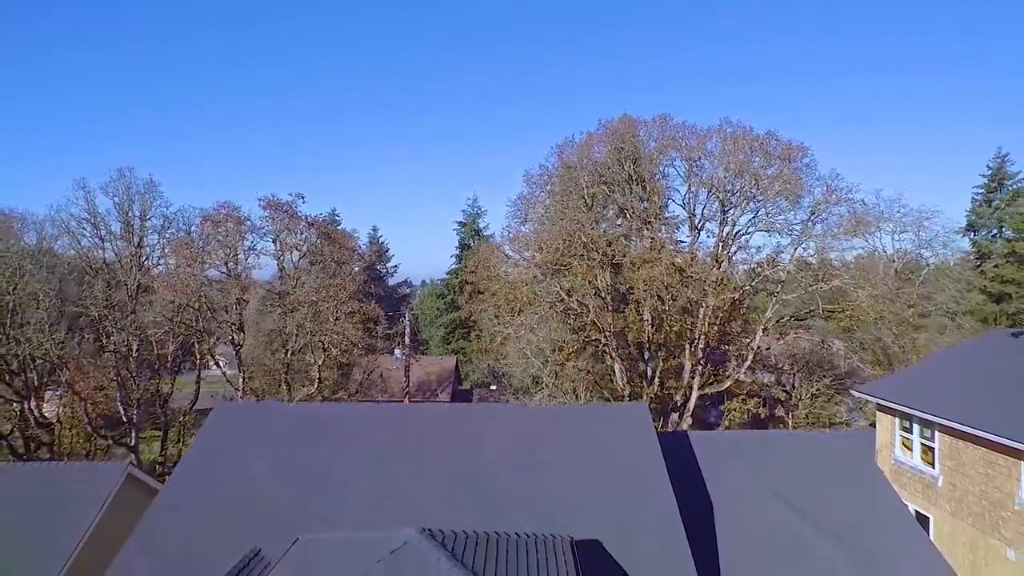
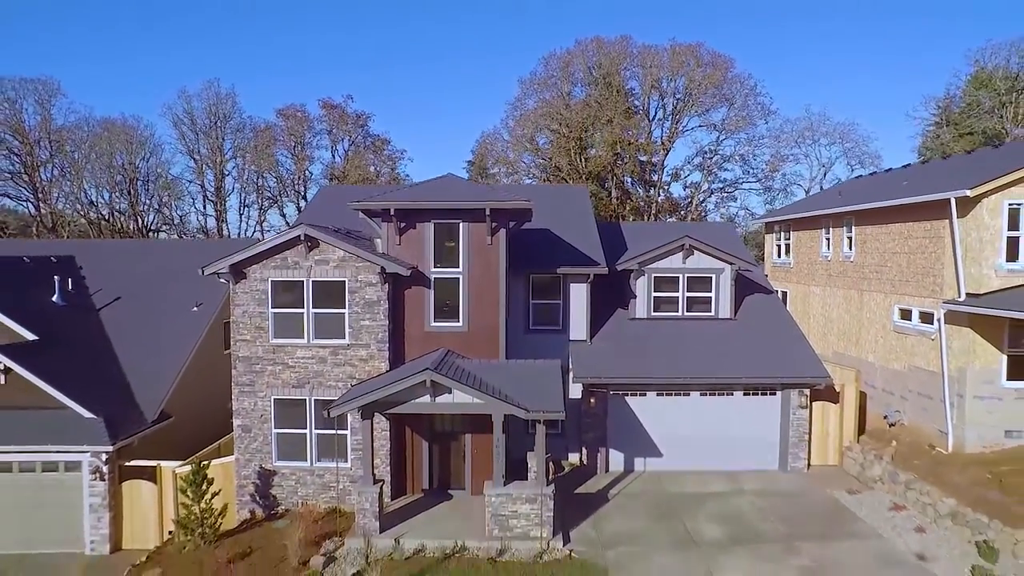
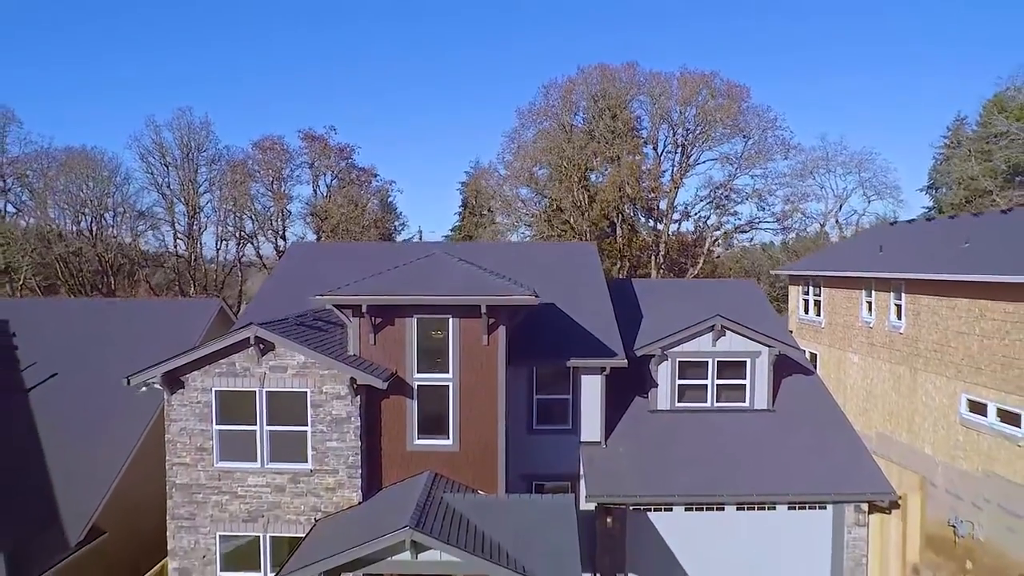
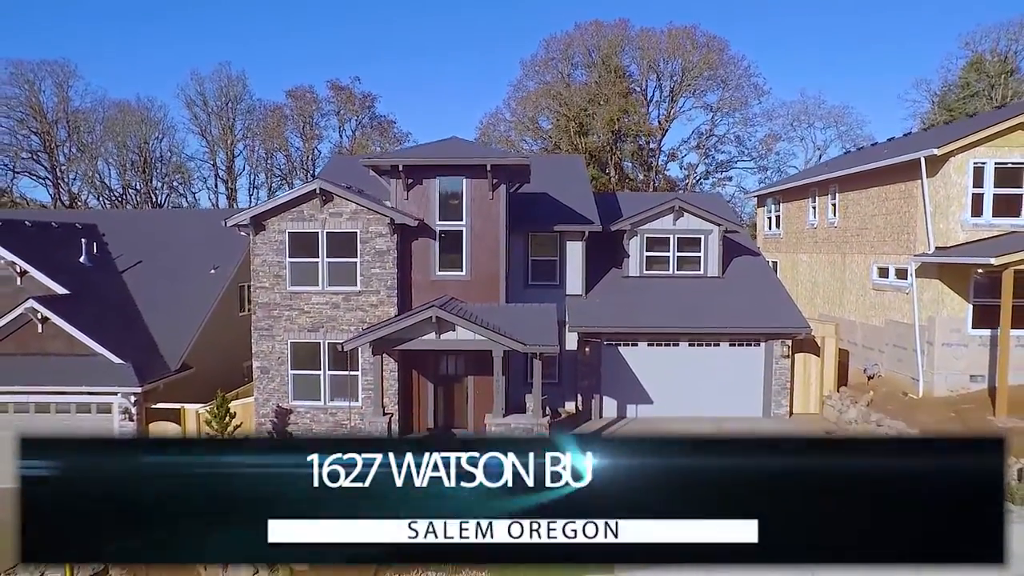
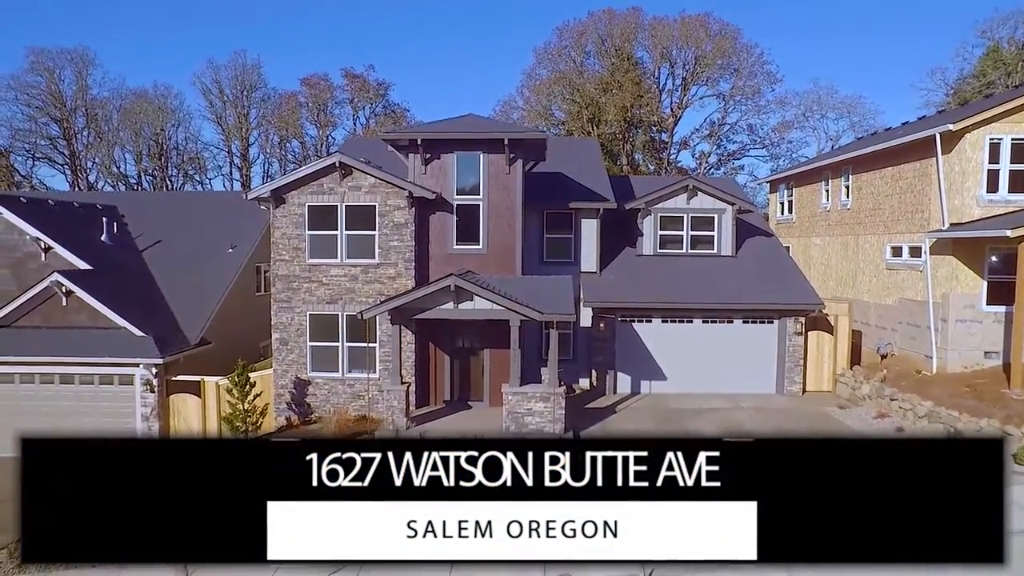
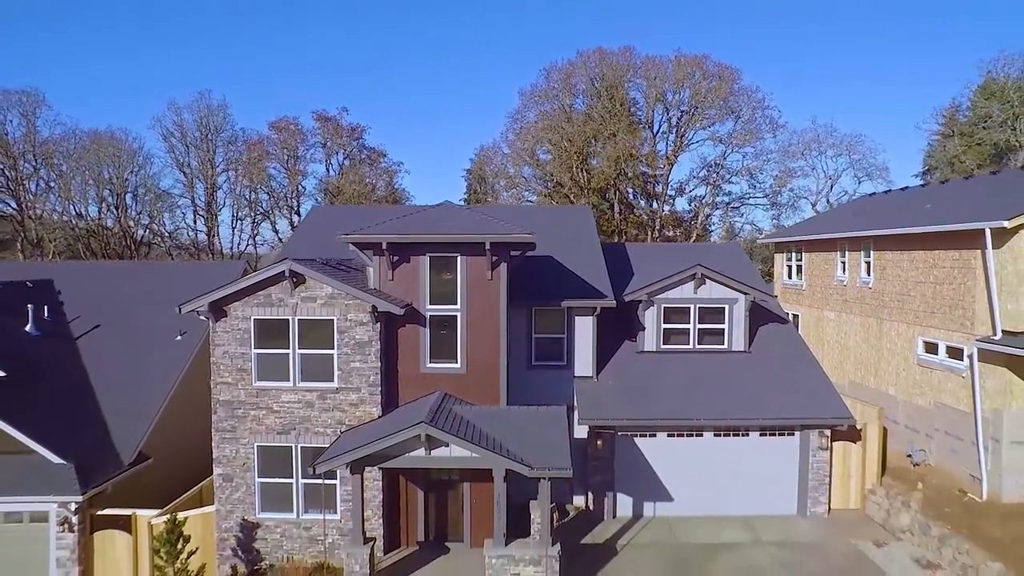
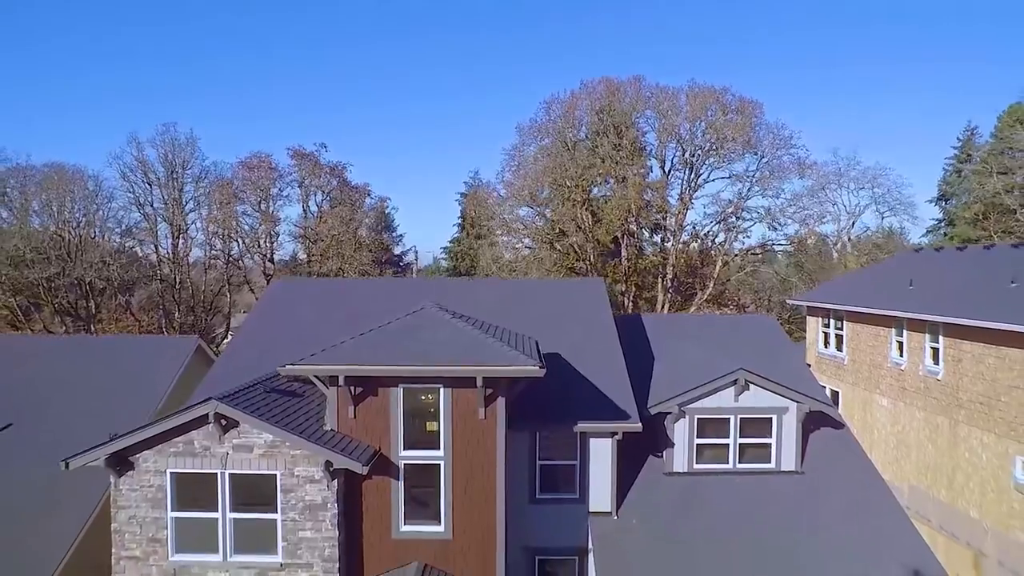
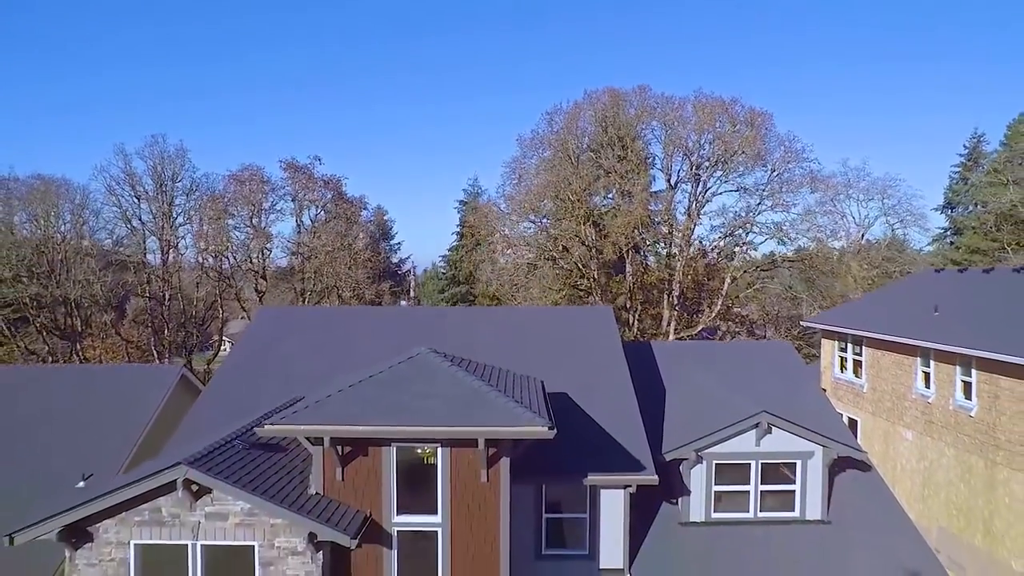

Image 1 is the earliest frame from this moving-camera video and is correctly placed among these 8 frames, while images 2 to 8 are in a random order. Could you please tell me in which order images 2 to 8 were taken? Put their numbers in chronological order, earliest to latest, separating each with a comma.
8, 7, 3, 6, 2, 4, 5
